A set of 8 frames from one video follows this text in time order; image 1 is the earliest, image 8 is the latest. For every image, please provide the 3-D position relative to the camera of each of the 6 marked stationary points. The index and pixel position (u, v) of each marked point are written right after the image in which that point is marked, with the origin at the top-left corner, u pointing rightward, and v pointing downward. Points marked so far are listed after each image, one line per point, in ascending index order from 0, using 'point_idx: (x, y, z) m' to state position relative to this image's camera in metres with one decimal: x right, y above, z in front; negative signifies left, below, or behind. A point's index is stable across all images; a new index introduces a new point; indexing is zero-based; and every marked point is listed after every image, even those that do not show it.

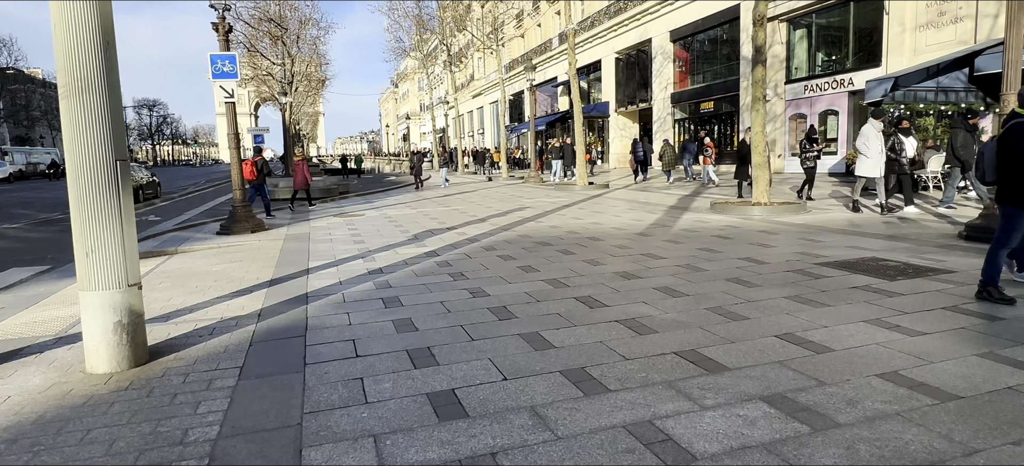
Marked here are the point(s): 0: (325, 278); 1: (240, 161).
0: (-2.2, -0.5, +6.9) m
1: (-5.2, +1.4, +11.1) m
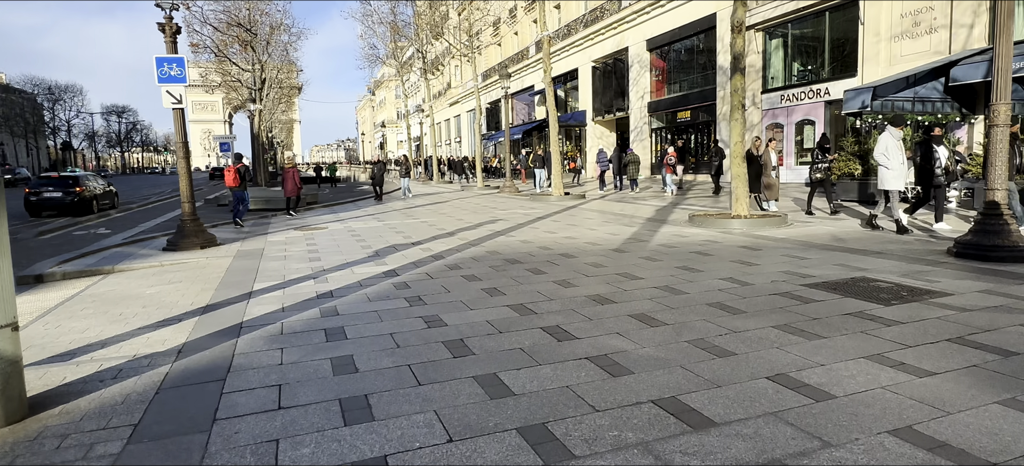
0: (-2.6, -0.7, +6.2) m
1: (-5.7, +1.1, +10.4) m
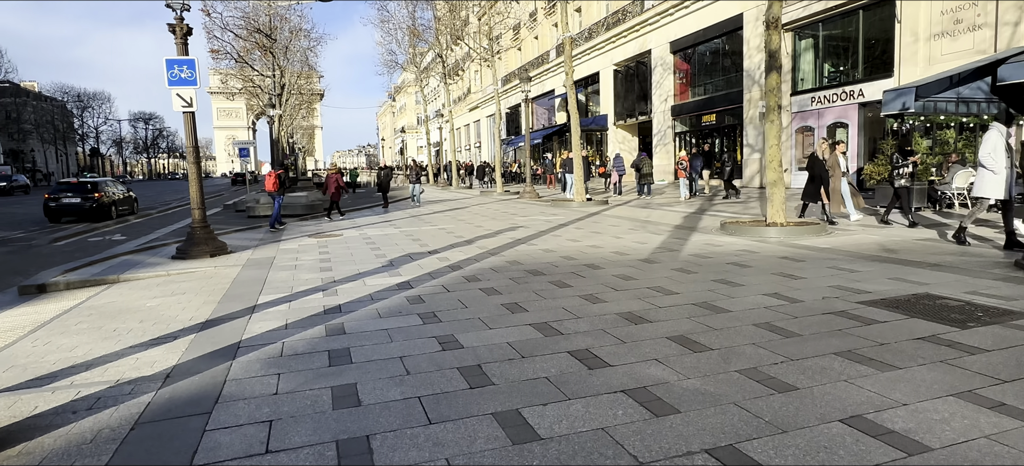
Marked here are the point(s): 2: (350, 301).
0: (-2.4, -0.8, +5.7) m
1: (-5.3, +1.0, +10.0) m
2: (-1.8, -0.7, +6.4) m
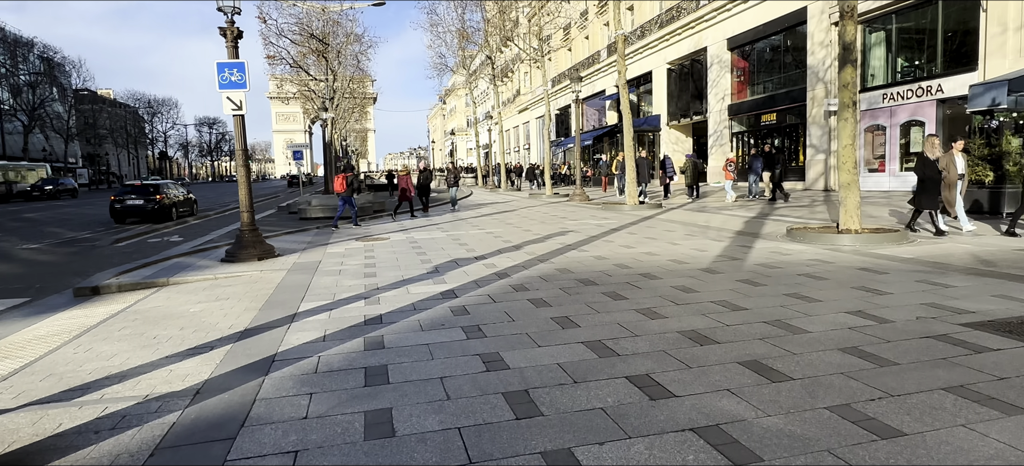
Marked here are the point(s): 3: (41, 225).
0: (-1.9, -0.9, +5.5) m
1: (-4.5, +0.9, +10.0) m
2: (-1.2, -0.8, +6.1) m
3: (-15.8, +0.3, +19.6) m
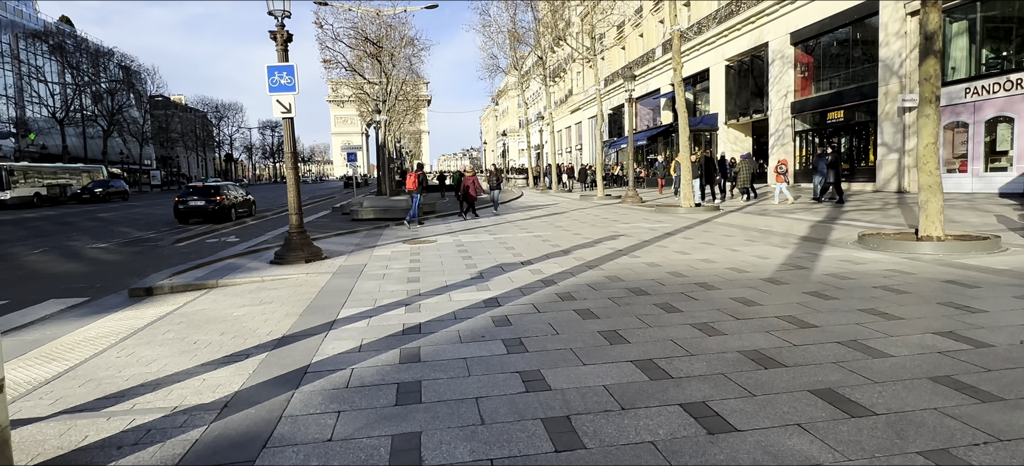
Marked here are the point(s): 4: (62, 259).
0: (-1.5, -1.0, +5.3) m
1: (-3.7, +0.9, +10.0) m
2: (-0.8, -0.9, +5.9) m
3: (-14.1, +0.3, +20.6) m
4: (-9.8, -0.6, +12.7) m
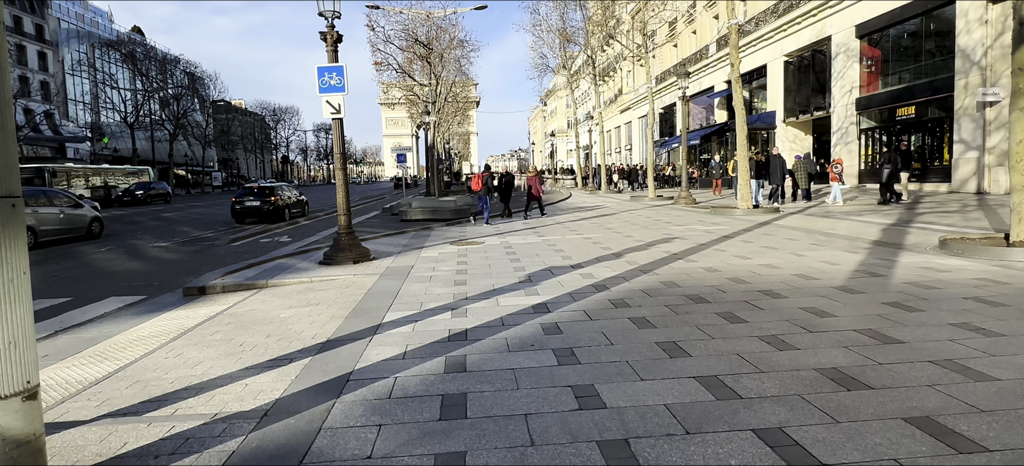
0: (-1.1, -1.0, +5.2) m
1: (-2.8, +0.9, +10.0) m
2: (-0.3, -0.9, +5.7) m
3: (-12.4, +0.3, +21.4) m
4: (-8.7, -0.6, +13.2) m
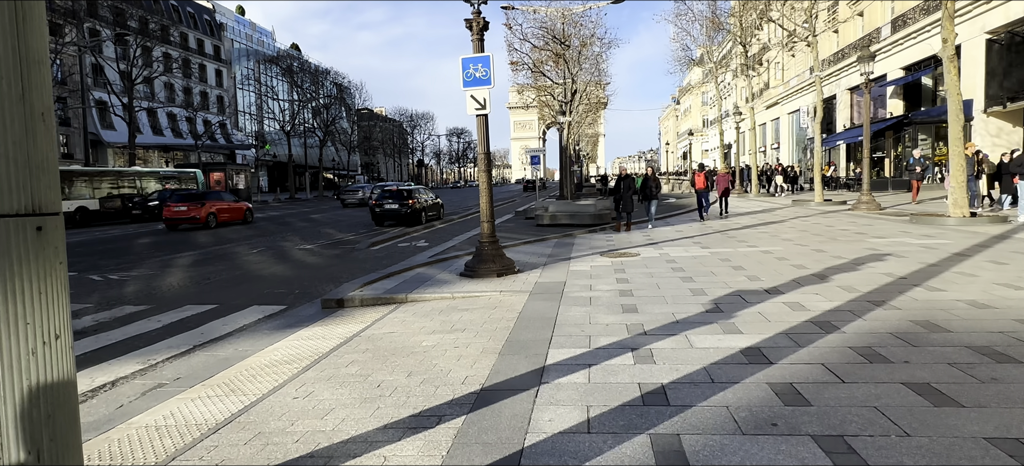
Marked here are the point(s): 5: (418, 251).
0: (+0.3, -1.1, +3.9) m
1: (-0.3, +0.7, +9.0) m
2: (+1.2, -1.0, +4.2) m
3: (-7.3, +0.3, +22.1) m
4: (-5.4, -0.6, +13.3) m
5: (-2.2, -0.4, +14.1) m
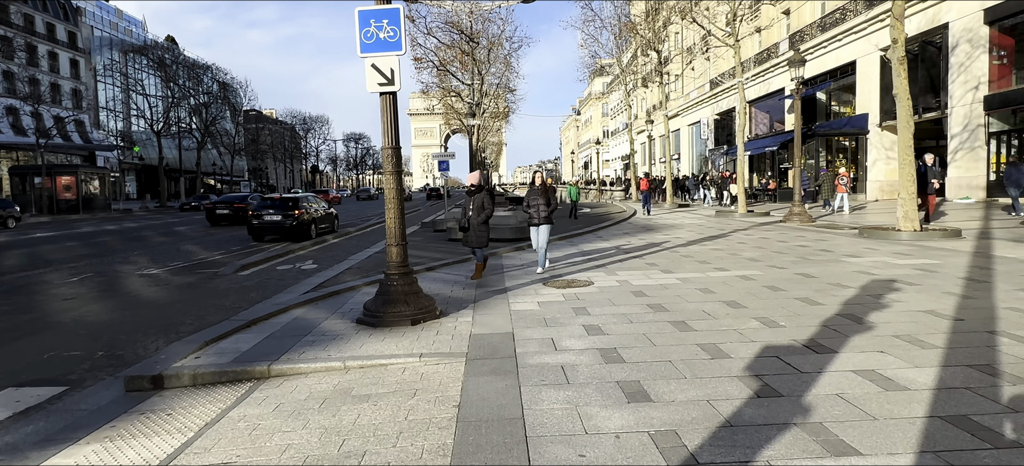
0: (+0.3, -1.3, +1.3) m
1: (-1.2, +0.4, +6.3) m
2: (+1.1, -1.3, +1.8) m
3: (-10.2, -0.3, +18.1) m
4: (-6.9, -1.0, +9.7) m
5: (-3.9, -0.8, +11.0) m
